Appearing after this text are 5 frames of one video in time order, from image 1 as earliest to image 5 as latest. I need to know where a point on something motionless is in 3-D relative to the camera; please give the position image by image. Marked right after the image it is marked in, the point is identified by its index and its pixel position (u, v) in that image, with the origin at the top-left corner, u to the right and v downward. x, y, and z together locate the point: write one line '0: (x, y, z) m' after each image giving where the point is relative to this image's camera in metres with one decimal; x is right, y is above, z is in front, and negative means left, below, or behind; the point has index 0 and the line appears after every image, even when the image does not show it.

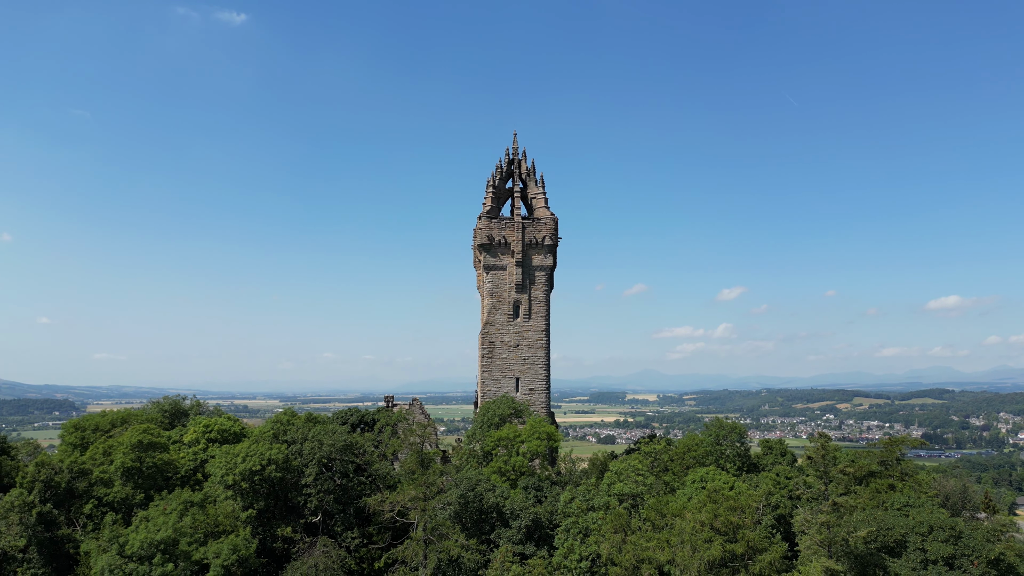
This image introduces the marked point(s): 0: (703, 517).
0: (+3.9, -4.7, +14.2) m
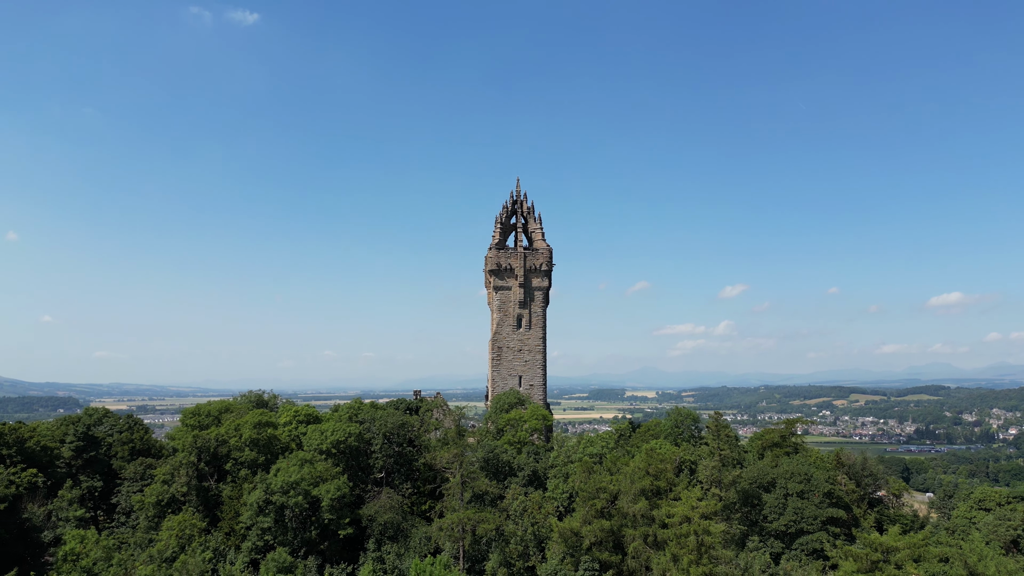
0: (+4.2, -5.6, +22.2) m
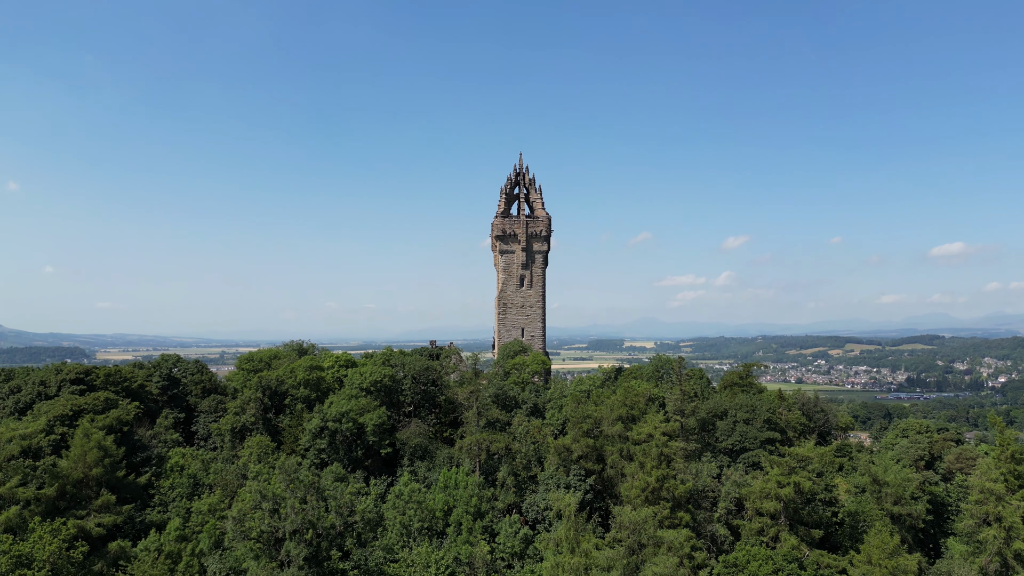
0: (+4.4, -4.5, +28.1) m
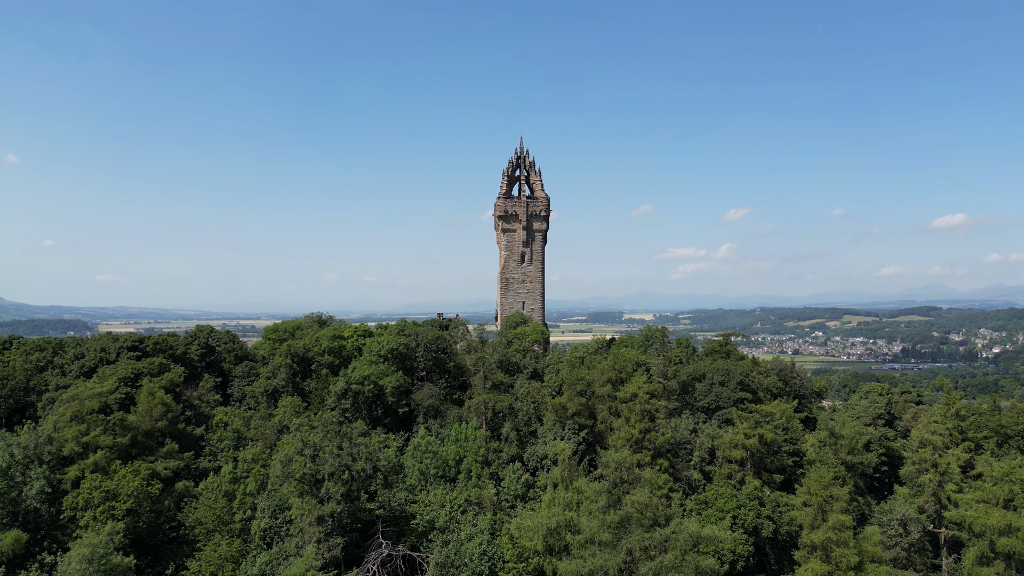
0: (+4.5, -3.4, +31.8) m
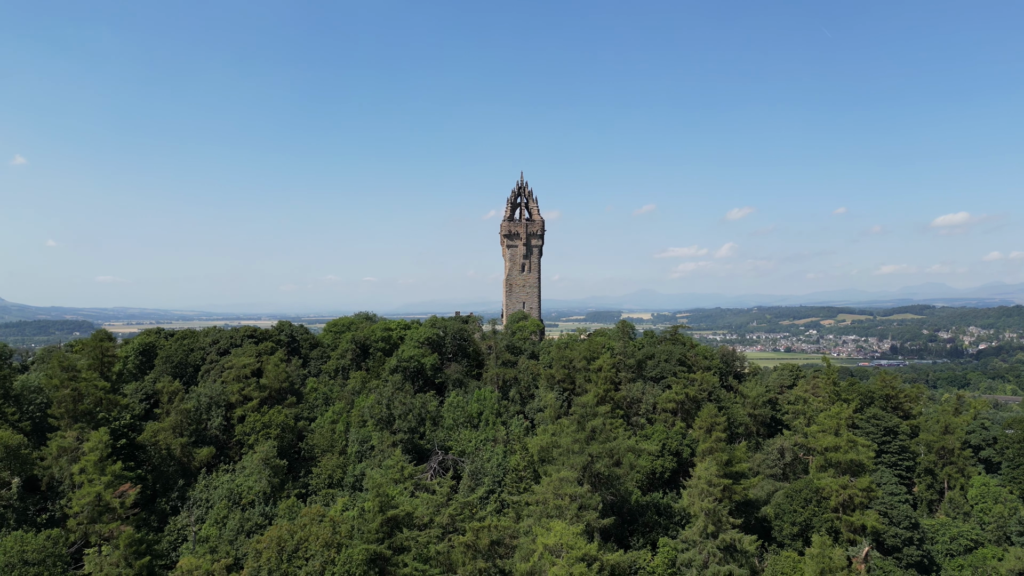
0: (+4.8, -3.7, +44.8) m
